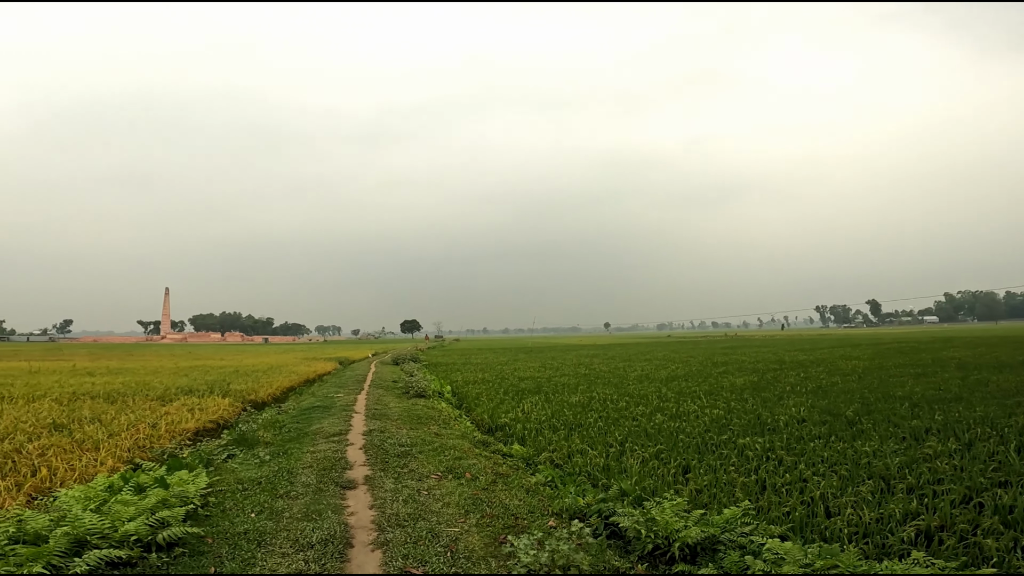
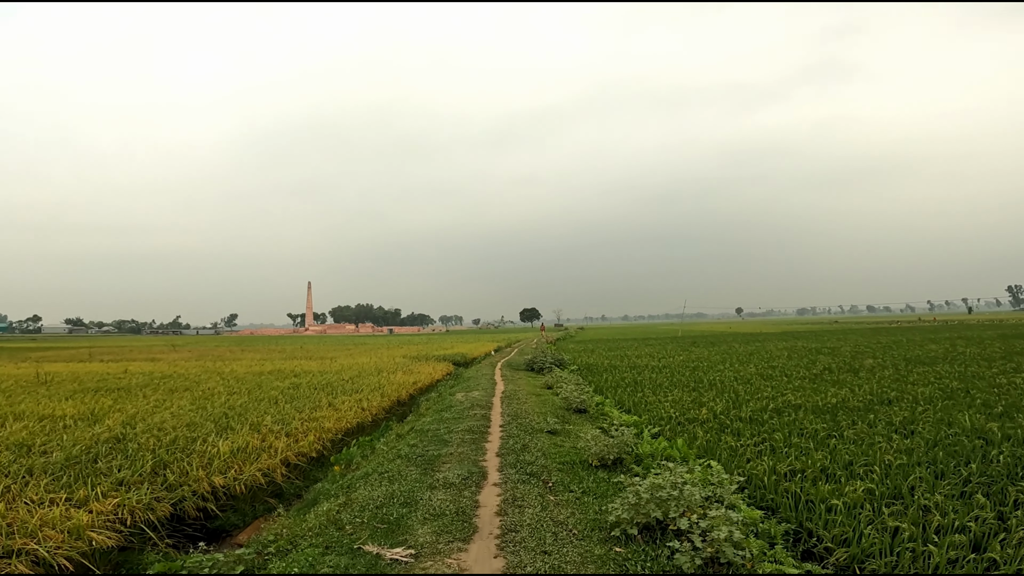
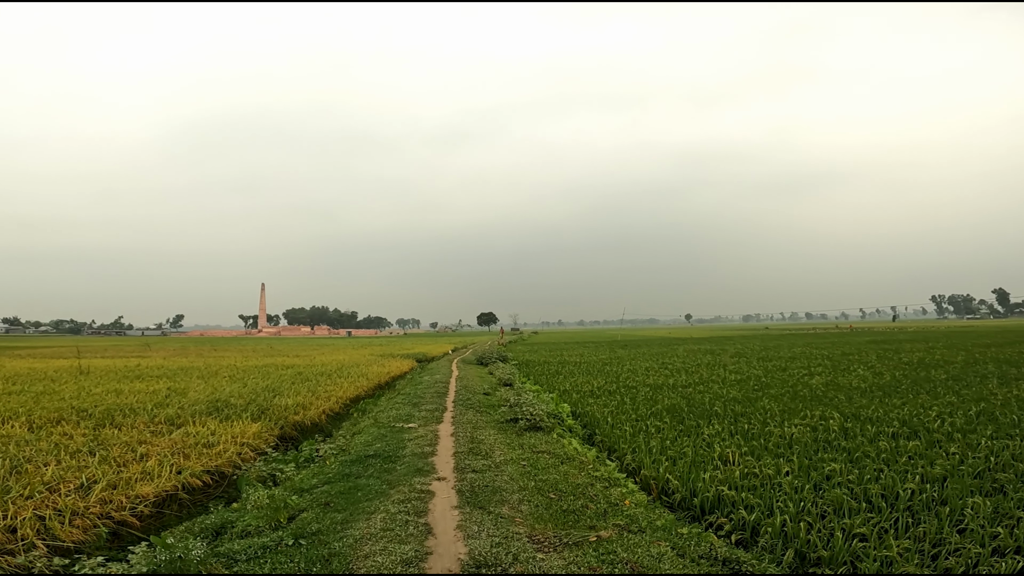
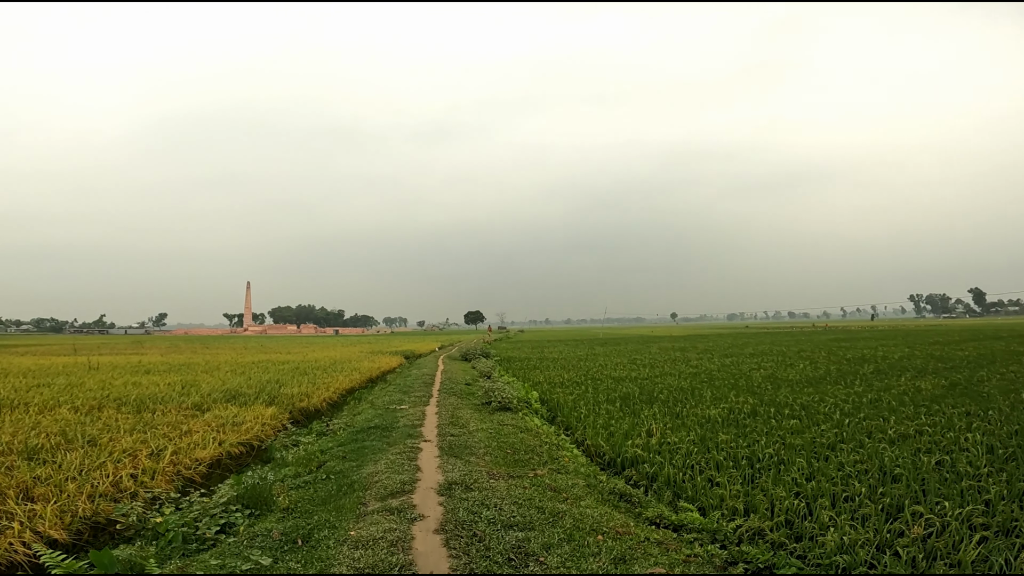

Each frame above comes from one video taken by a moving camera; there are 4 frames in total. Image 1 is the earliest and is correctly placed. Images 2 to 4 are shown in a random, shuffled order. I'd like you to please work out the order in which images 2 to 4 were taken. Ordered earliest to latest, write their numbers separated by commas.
4, 3, 2
